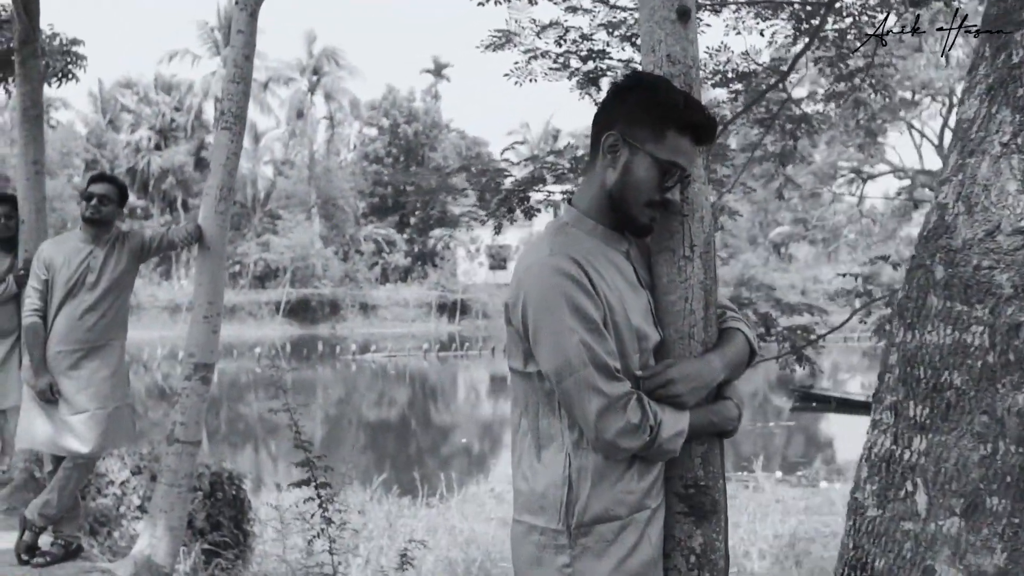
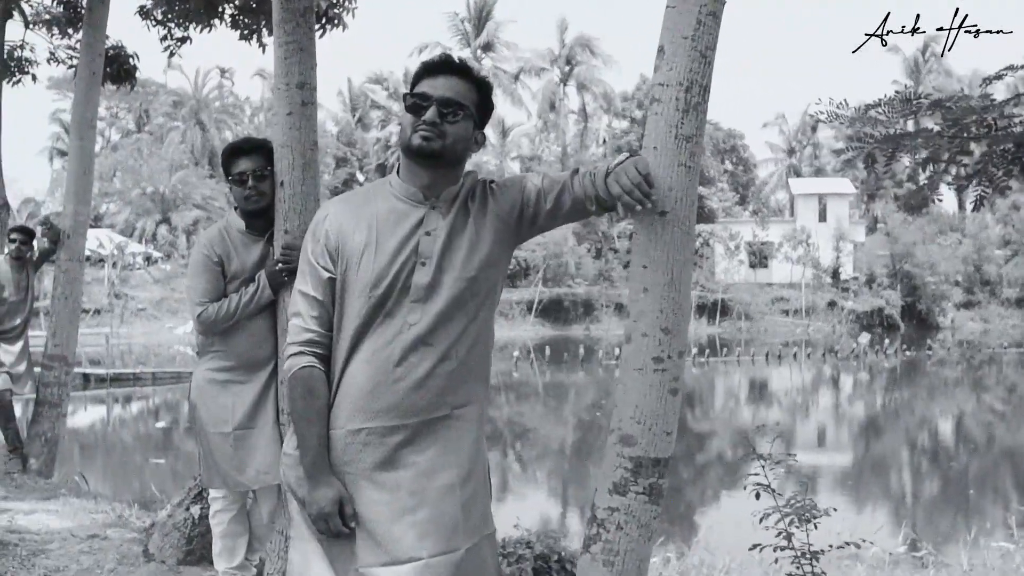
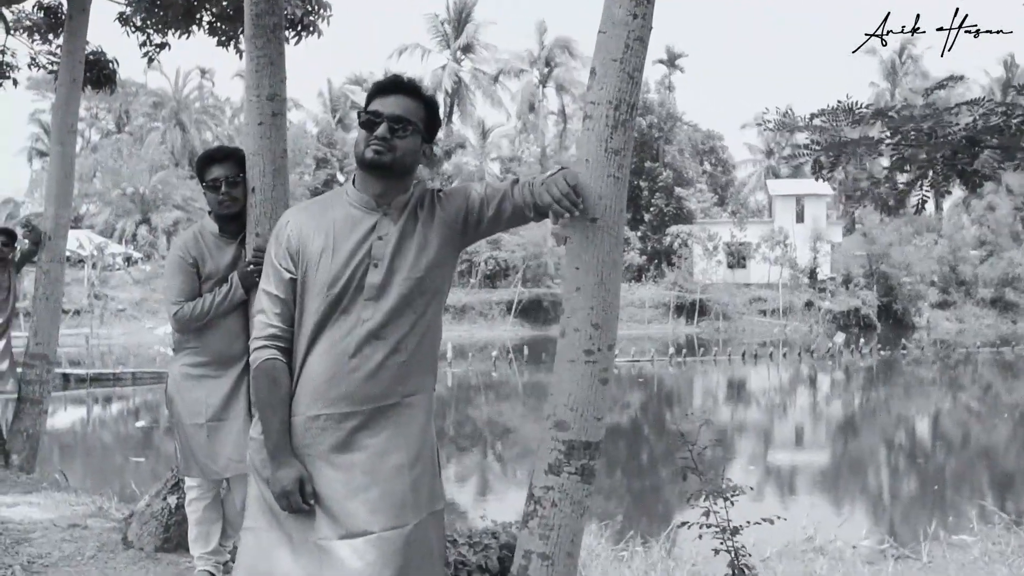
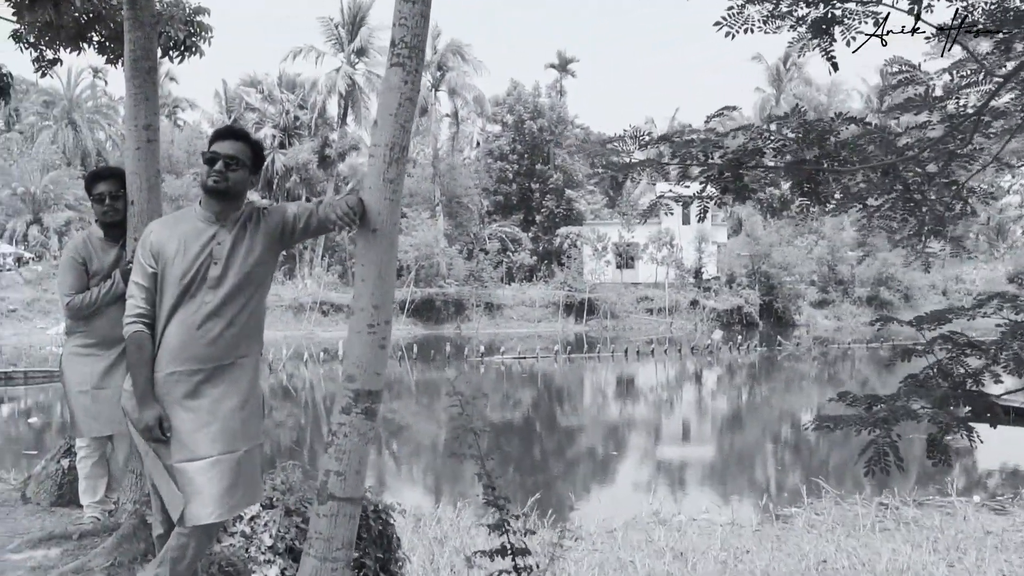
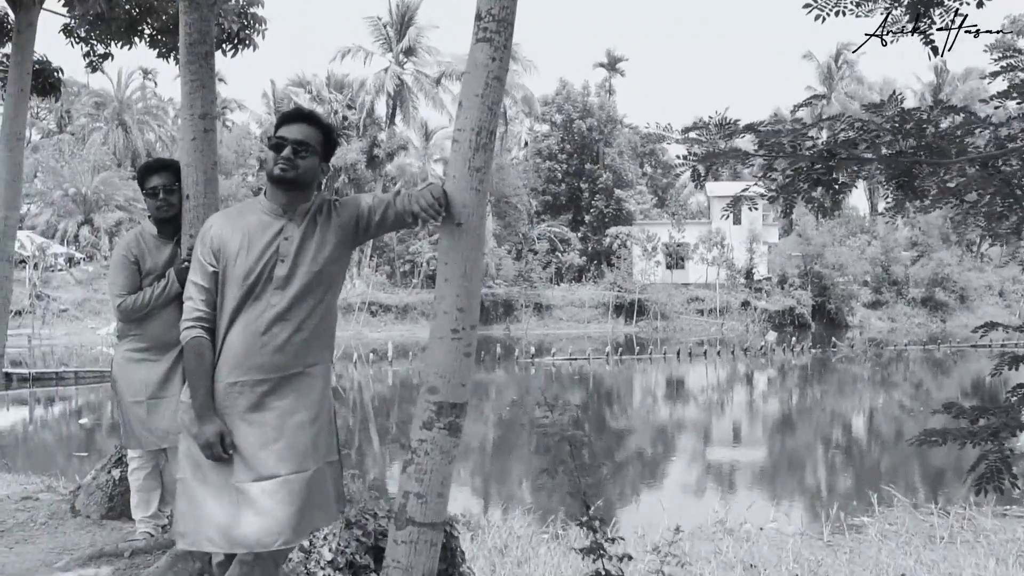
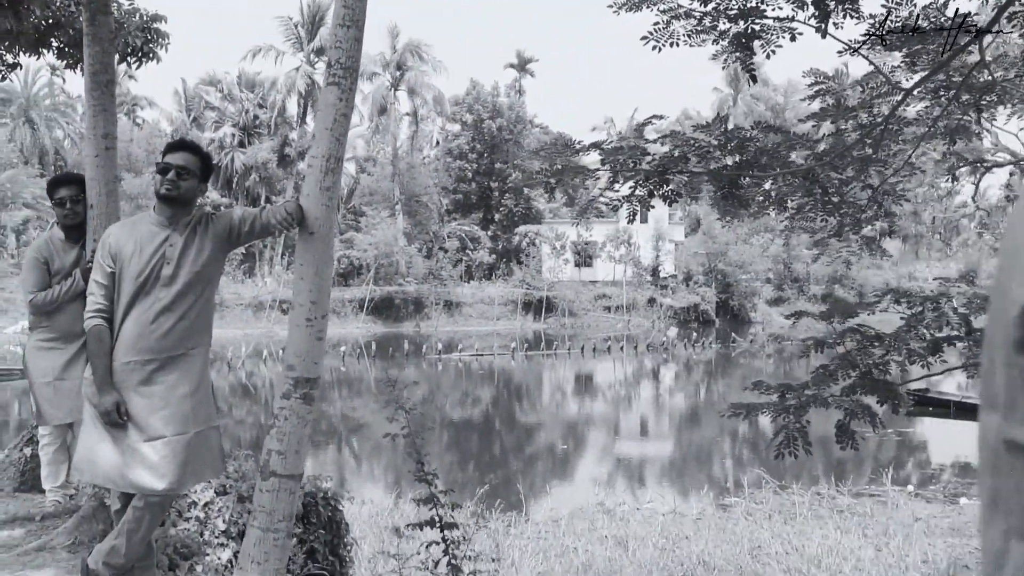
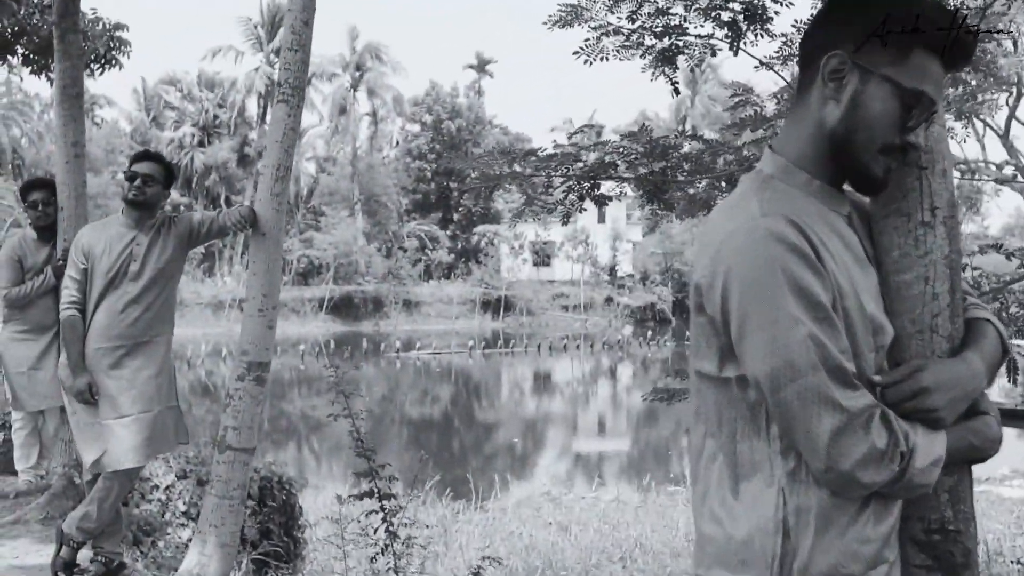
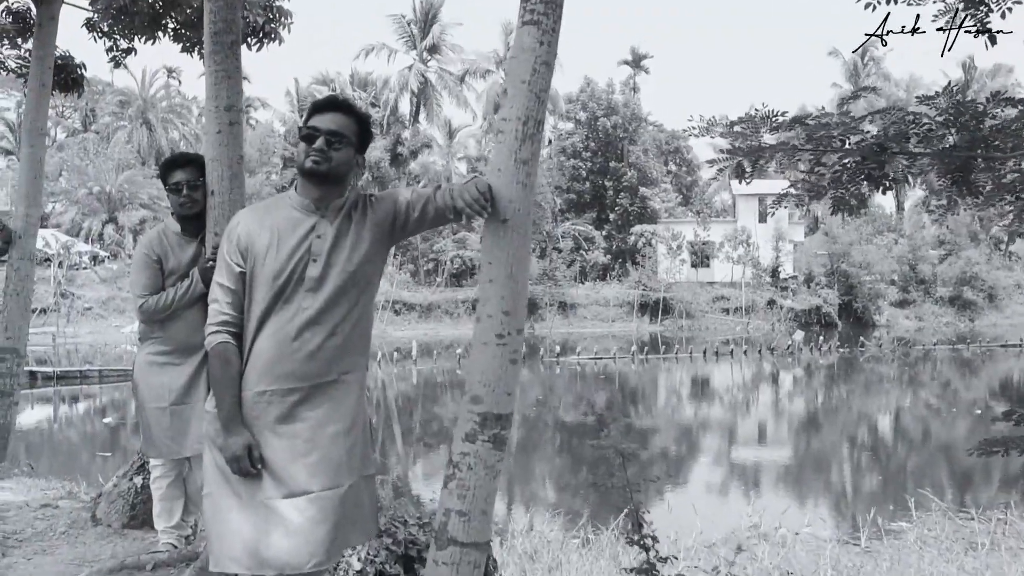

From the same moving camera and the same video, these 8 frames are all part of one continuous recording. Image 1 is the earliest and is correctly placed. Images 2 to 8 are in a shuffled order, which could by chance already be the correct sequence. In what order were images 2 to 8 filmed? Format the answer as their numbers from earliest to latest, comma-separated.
7, 6, 4, 5, 8, 3, 2
